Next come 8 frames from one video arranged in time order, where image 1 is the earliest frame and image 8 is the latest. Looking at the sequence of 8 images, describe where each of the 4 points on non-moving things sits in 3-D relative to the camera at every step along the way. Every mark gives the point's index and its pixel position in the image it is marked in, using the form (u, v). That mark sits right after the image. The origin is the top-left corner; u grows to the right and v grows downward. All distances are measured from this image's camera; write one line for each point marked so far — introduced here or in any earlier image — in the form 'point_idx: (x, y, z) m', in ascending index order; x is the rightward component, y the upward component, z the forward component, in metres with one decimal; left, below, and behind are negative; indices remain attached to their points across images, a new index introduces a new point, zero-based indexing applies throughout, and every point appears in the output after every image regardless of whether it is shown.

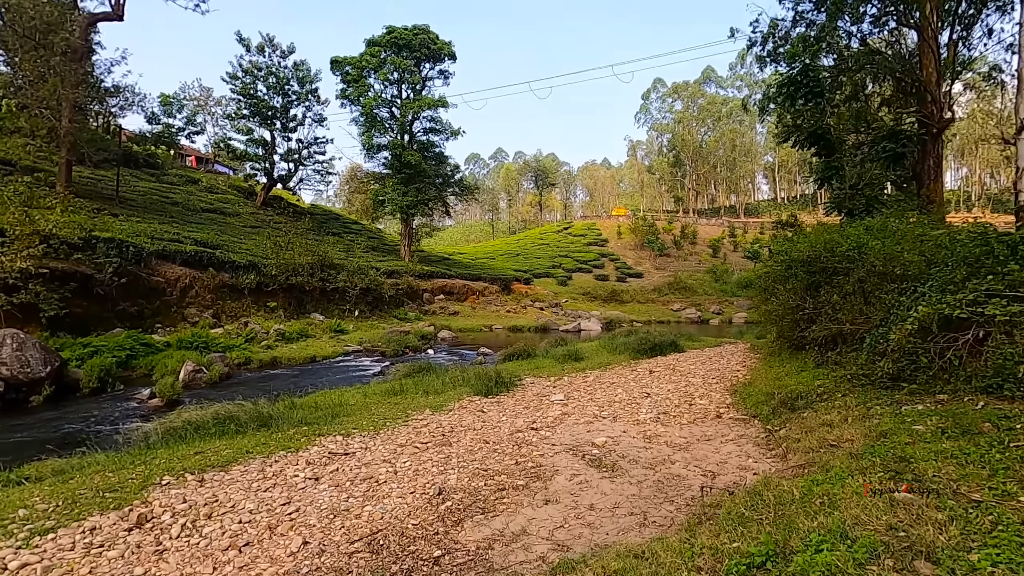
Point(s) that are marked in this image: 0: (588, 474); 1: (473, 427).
0: (+0.9, -2.2, +6.3) m
1: (-0.6, -2.3, +8.8) m
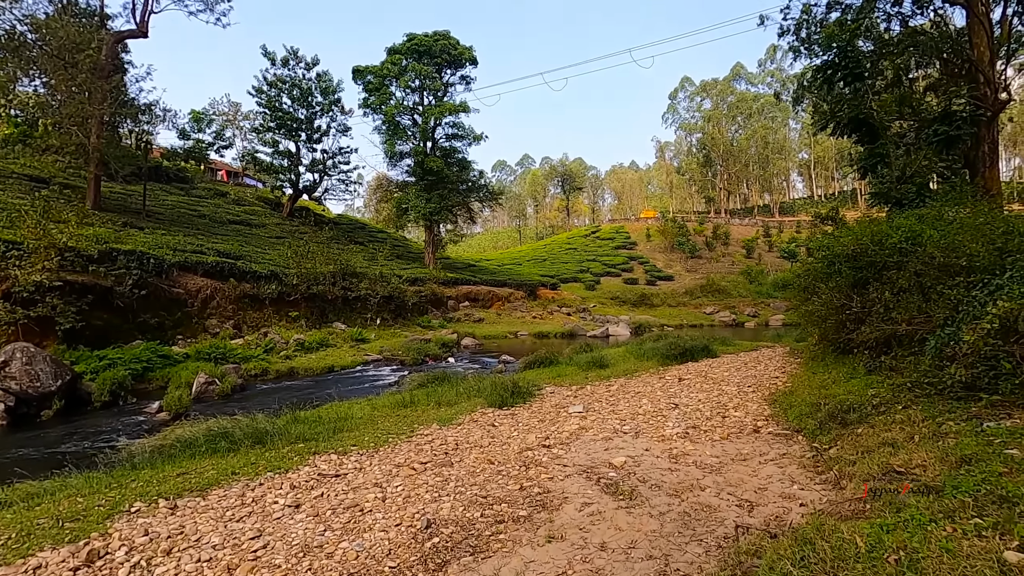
0: (+0.9, -2.2, +5.4) m
1: (-0.5, -2.3, +8.0) m
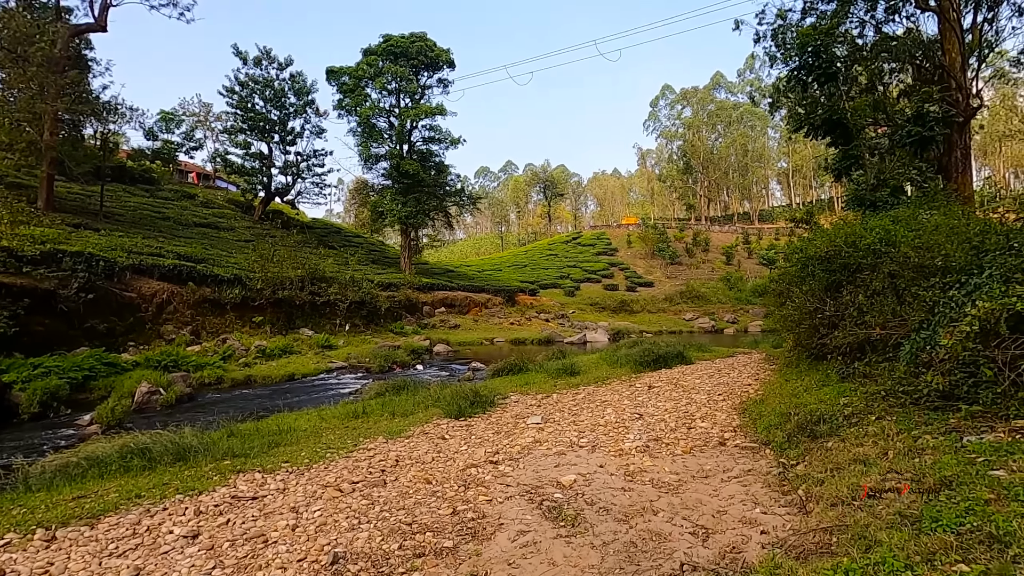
0: (+0.2, -2.2, +4.7) m
1: (-1.2, -2.4, +7.3) m
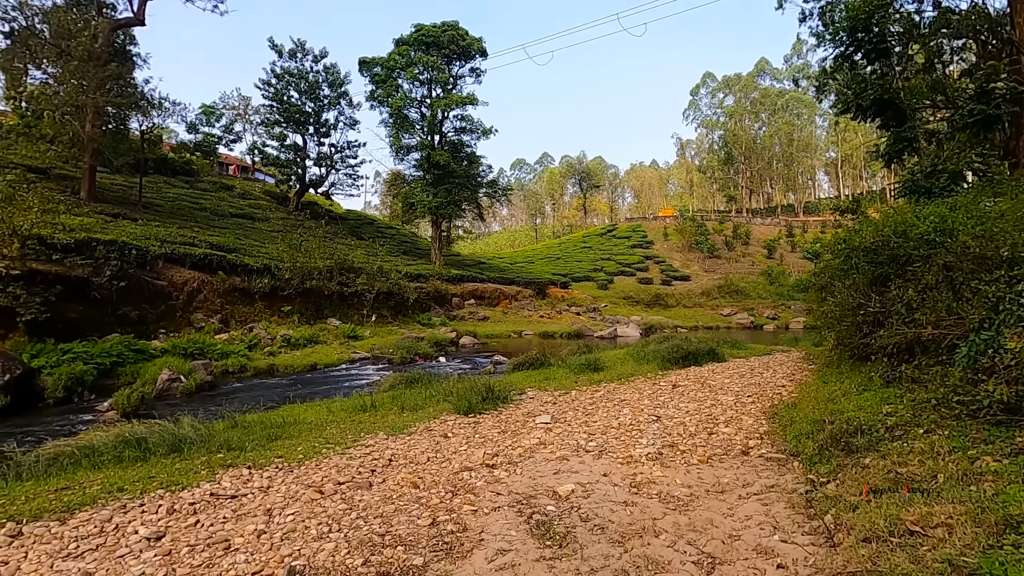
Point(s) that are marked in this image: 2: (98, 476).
0: (+0.1, -2.1, +4.2) m
1: (-1.2, -2.2, +6.8) m
2: (-5.1, -2.3, +6.5) m
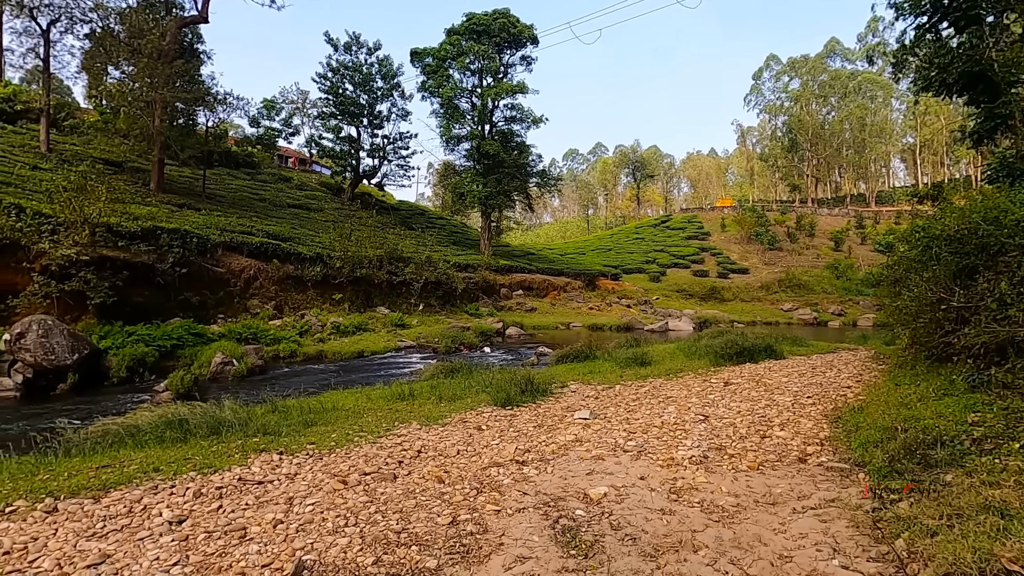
0: (+0.2, -1.9, +3.8) m
1: (-0.8, -2.0, +6.6) m
2: (-4.7, -2.1, +6.7) m
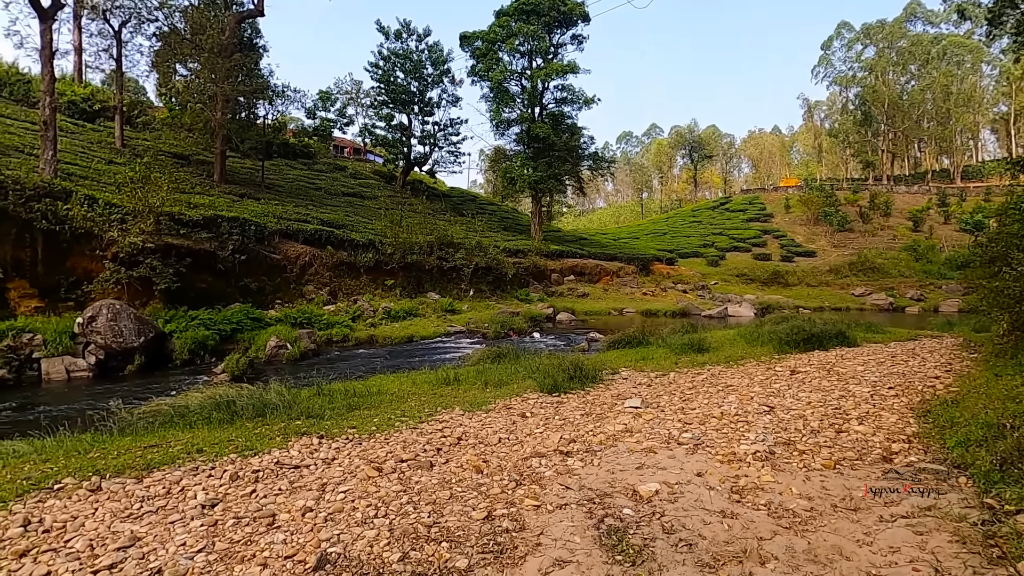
0: (+0.5, -1.8, +3.4) m
1: (-0.3, -1.8, +6.3) m
2: (-4.1, -1.9, +6.7) m
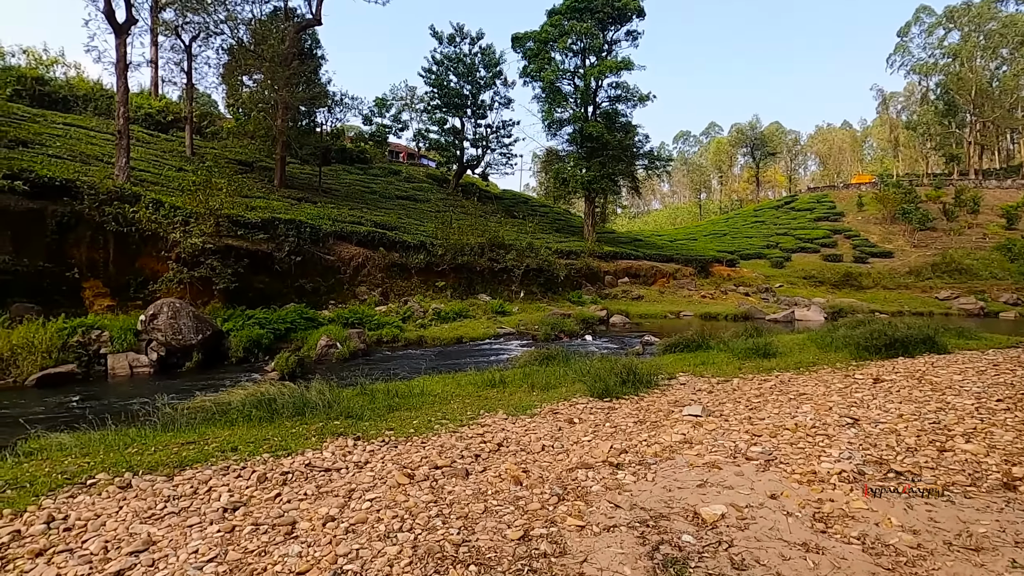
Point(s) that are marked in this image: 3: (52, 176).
0: (+0.7, -1.7, +2.9) m
1: (+0.2, -1.7, +5.8) m
2: (-3.6, -1.8, +6.6) m
3: (-14.0, +3.4, +16.2) m
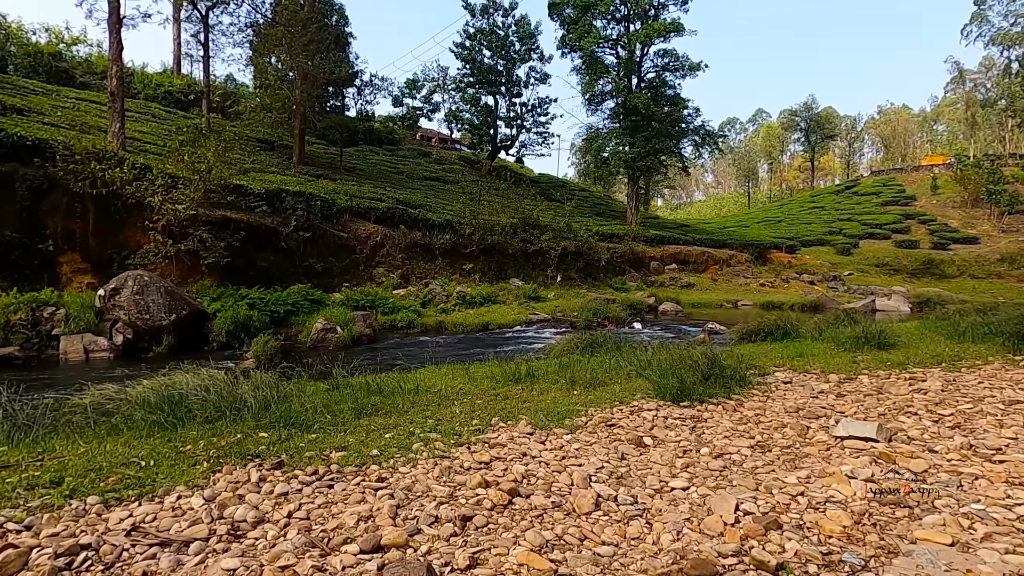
0: (+0.6, -1.2, 0.0) m
1: (+0.3, -1.2, +3.0) m
2: (-3.4, -1.3, +4.1) m
3: (-13.1, +4.1, +14.3) m
